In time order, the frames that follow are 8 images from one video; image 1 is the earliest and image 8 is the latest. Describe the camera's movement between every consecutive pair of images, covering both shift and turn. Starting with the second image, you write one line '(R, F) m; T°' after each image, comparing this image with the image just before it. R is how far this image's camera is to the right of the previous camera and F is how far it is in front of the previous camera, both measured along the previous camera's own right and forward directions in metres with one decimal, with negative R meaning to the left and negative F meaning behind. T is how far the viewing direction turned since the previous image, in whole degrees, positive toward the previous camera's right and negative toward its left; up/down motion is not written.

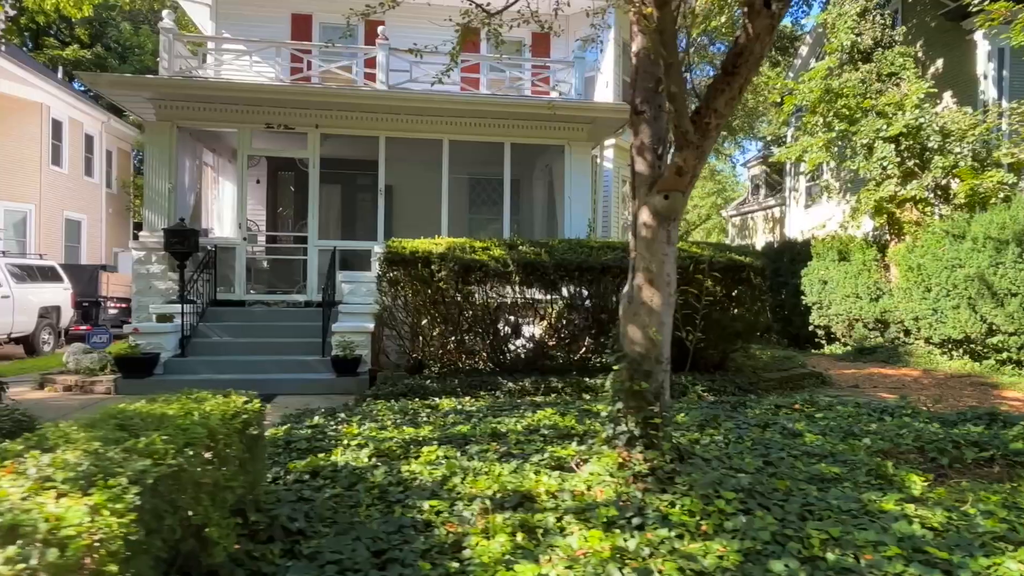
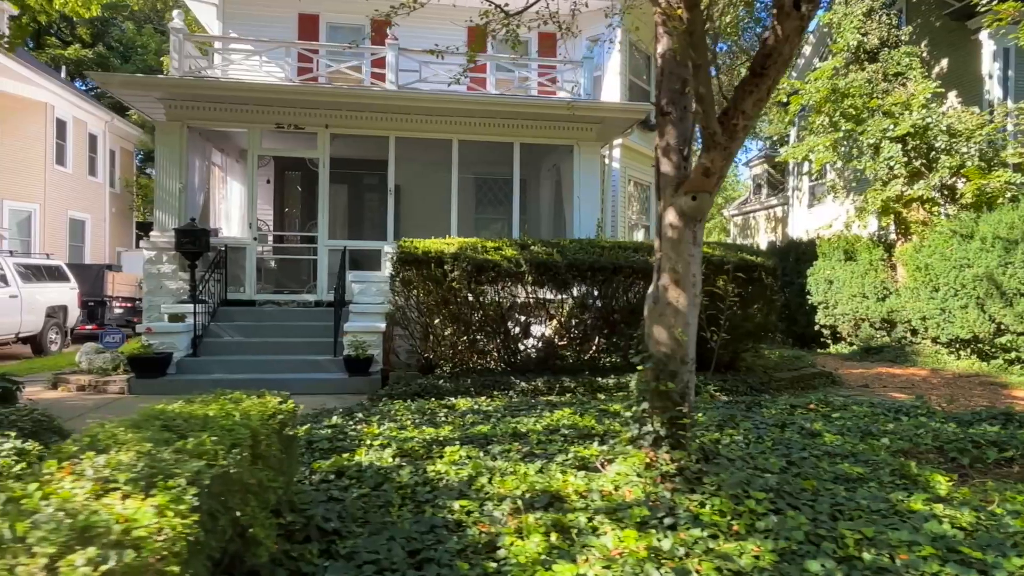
(-0.2, 0.0) m; 0°
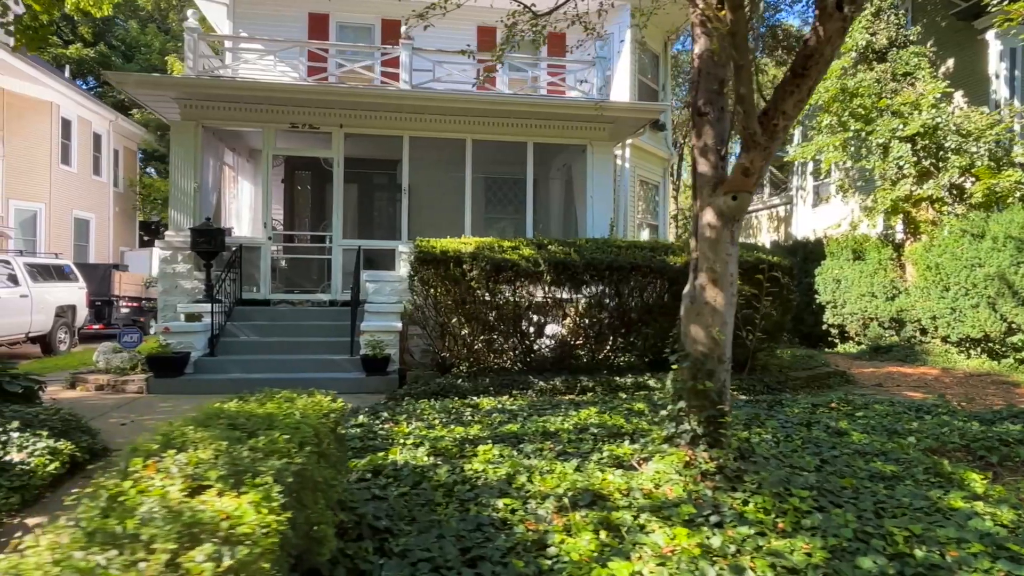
(-0.2, 0.0) m; 0°
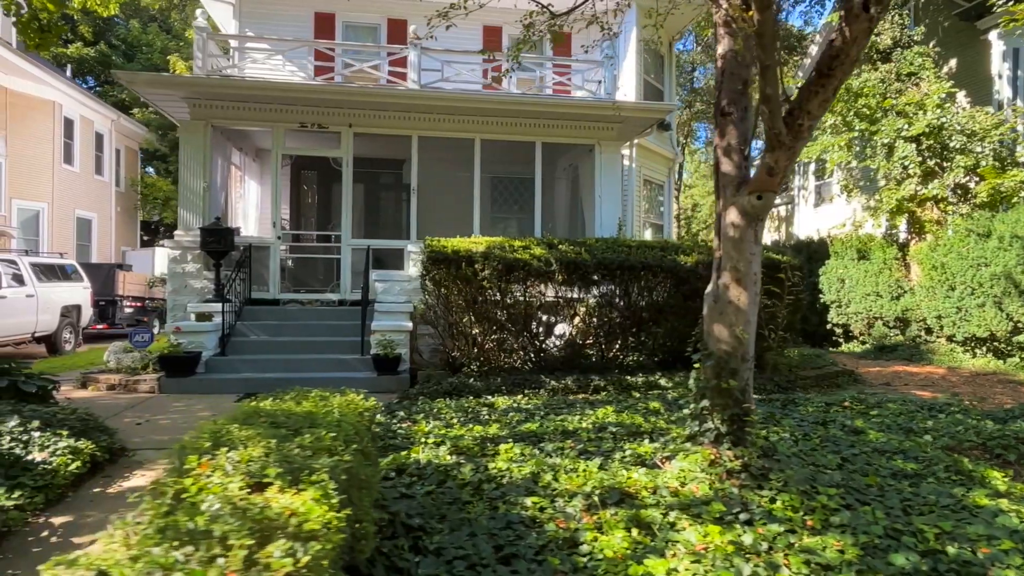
(-0.2, 0.0) m; 0°
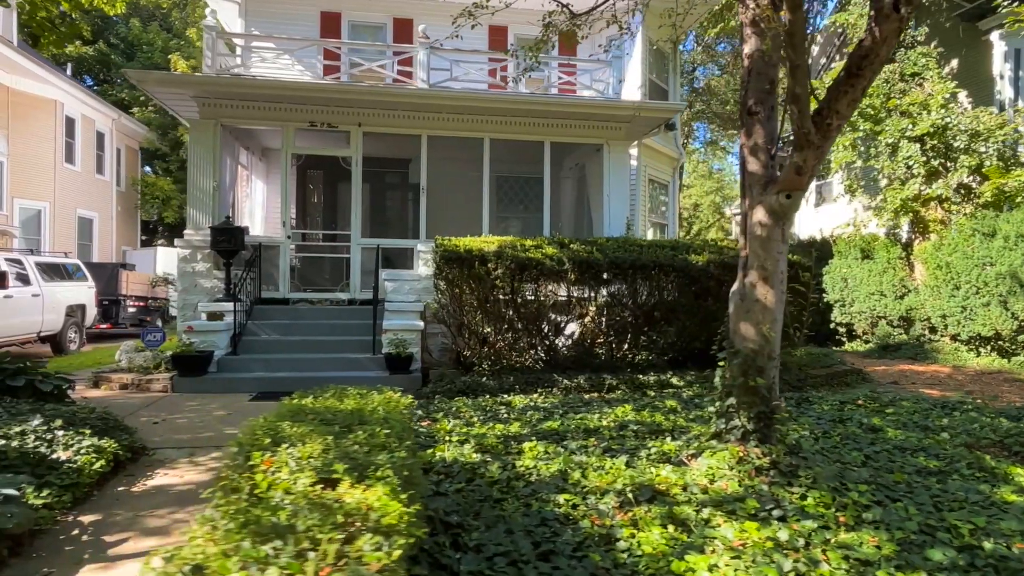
(-0.2, 0.0) m; 0°
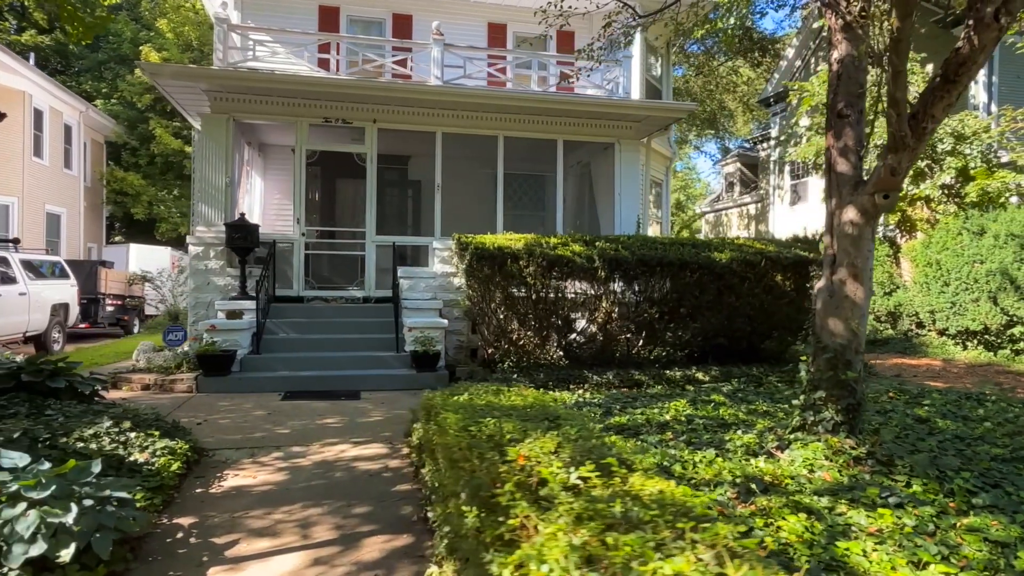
(-0.8, 0.0) m; +4°
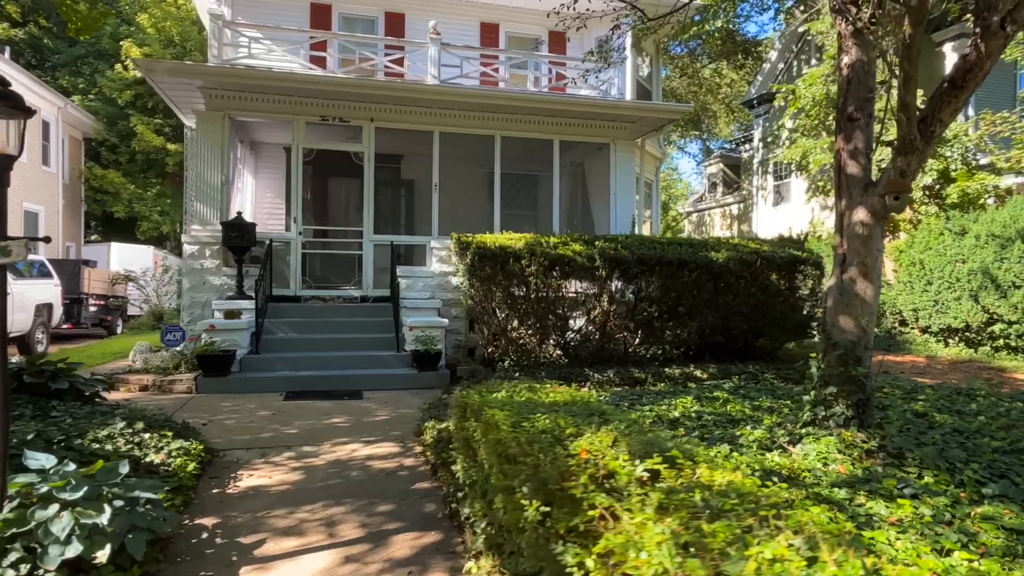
(-0.2, 0.0) m; +2°
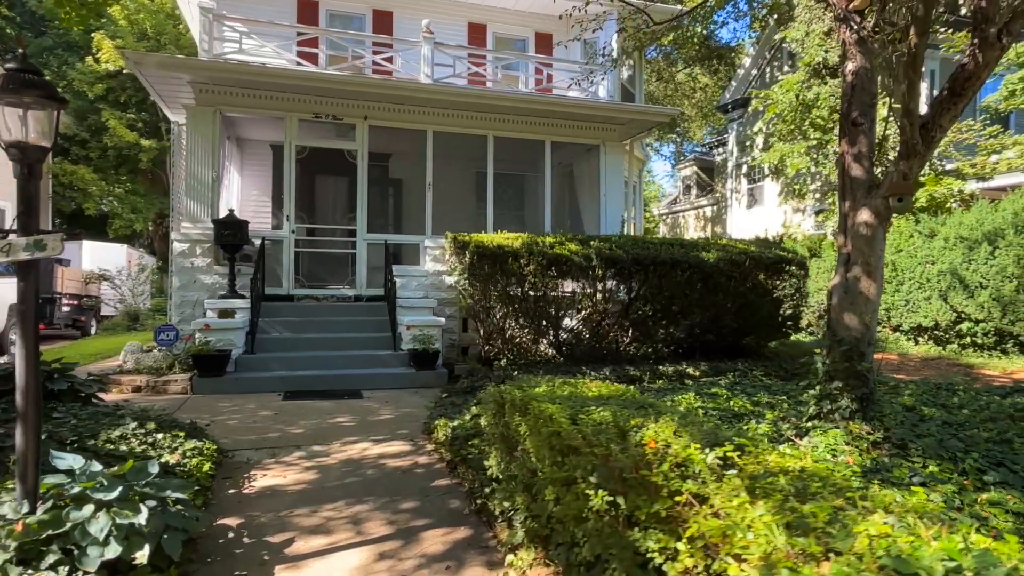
(-0.3, -0.1) m; +3°
